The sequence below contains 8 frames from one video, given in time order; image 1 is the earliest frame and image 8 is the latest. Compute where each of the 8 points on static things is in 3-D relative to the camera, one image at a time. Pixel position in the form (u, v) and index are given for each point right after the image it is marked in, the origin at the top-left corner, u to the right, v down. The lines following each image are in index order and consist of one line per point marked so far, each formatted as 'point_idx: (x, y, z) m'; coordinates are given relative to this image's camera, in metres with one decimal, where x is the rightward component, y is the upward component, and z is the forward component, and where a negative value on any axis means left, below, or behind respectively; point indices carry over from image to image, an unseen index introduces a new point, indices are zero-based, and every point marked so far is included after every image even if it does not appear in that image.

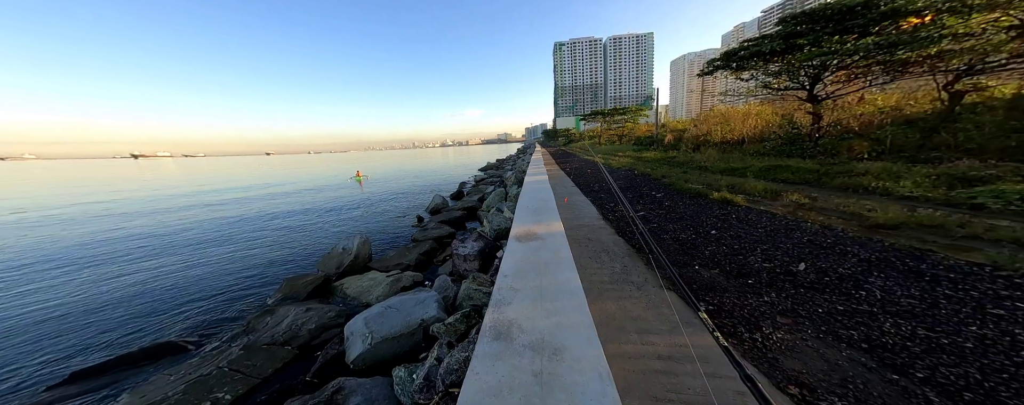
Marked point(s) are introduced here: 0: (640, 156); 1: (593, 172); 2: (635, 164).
0: (+7.9, +2.8, +16.0) m
1: (+3.9, +1.2, +12.3) m
2: (+6.5, +2.0, +13.7) m
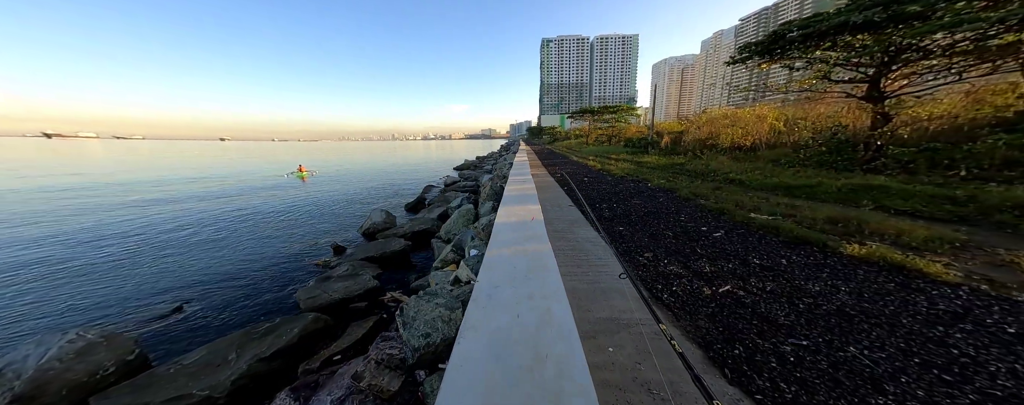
0: (+6.7, +2.2, +14.0) m
1: (+2.9, +0.7, +10.0) m
2: (+5.4, +1.4, +11.6) m
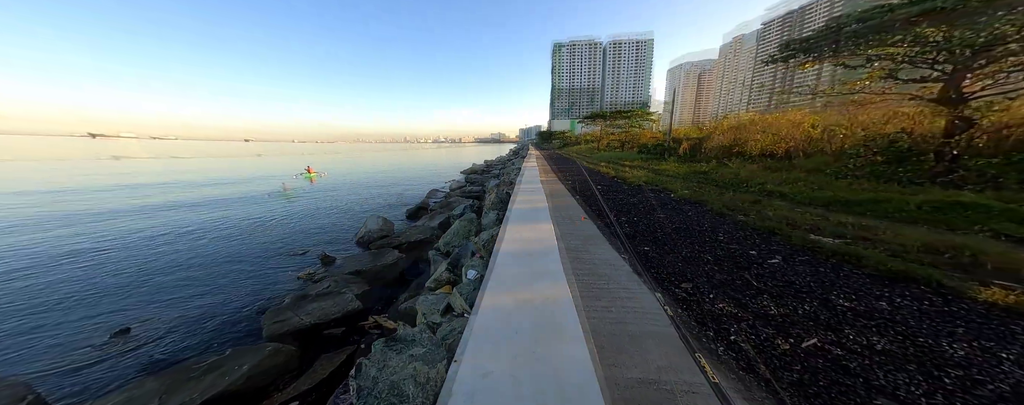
0: (+7.2, +1.7, +13.1) m
1: (+3.3, +0.4, +9.2) m
2: (+5.9, +1.0, +10.8) m
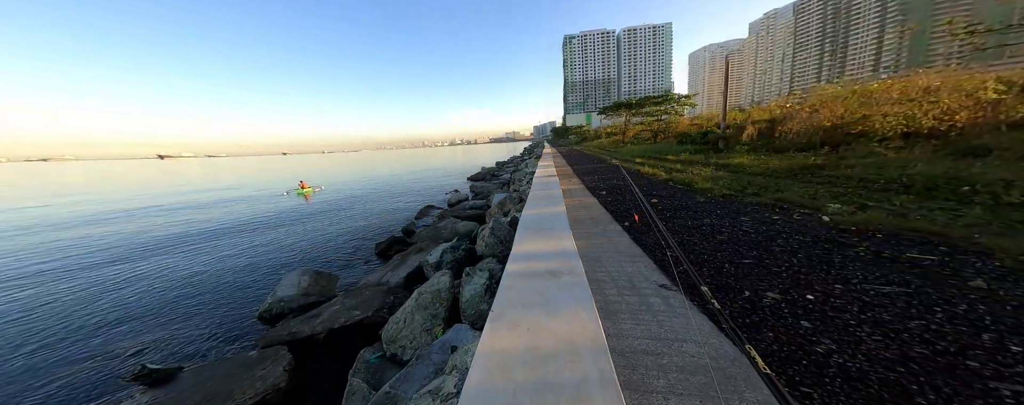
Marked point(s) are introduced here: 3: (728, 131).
0: (+7.6, +1.3, +9.5) m
1: (+3.5, -0.2, +5.9) m
2: (+6.1, +0.6, +7.2) m
3: (+13.2, +4.4, +15.8) m
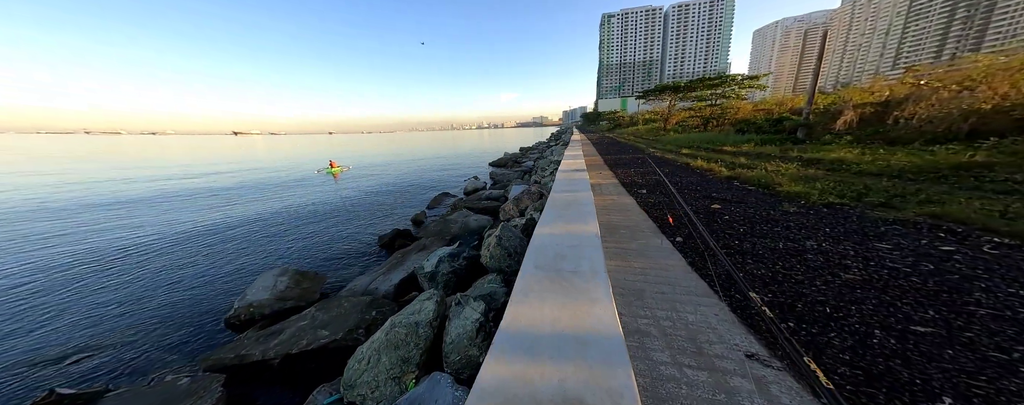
0: (+8.4, +1.1, +7.3) m
1: (+3.8, -0.3, +4.3) m
2: (+6.6, +0.4, +5.3) m
3: (+14.8, +4.3, +12.8) m
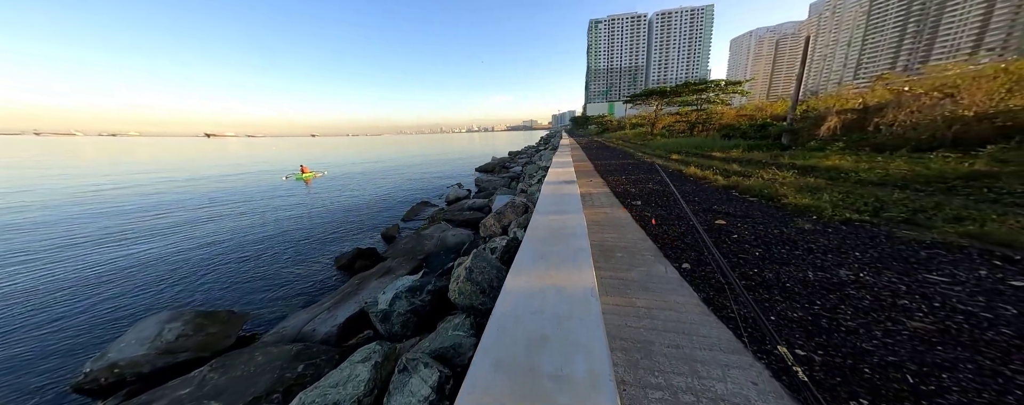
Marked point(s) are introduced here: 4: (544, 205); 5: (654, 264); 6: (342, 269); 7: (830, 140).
0: (+7.9, +0.9, +7.0) m
1: (+3.4, -0.6, +3.7) m
2: (+6.2, +0.1, +4.9) m
3: (+14.0, +4.0, +12.8) m
4: (+0.5, -0.1, +4.0) m
5: (+2.0, -0.9, +3.5) m
6: (-3.7, -1.4, +5.5) m
7: (+13.6, +2.7, +10.8) m
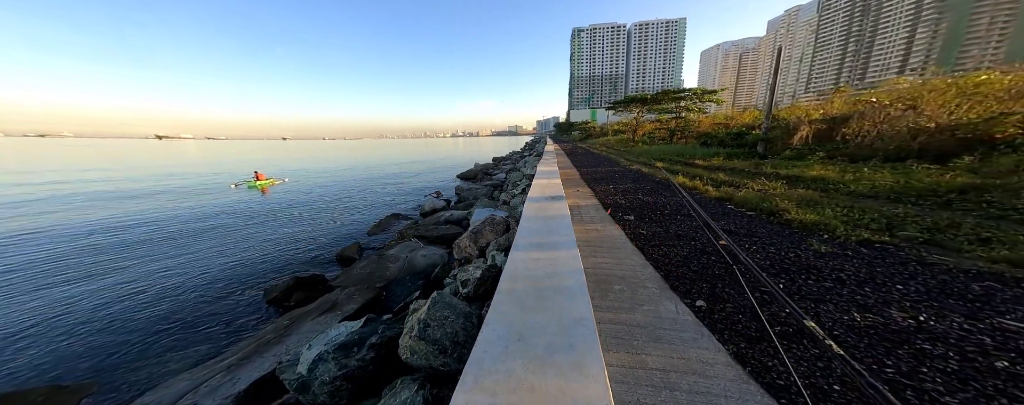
0: (+7.3, +0.6, +6.8) m
1: (+3.2, -0.8, +3.2) m
2: (+5.8, -0.1, +4.6) m
3: (+13.0, +3.6, +13.1) m
4: (+0.2, -0.4, +3.3) m
5: (+1.8, -1.1, +2.9) m
6: (-4.1, -1.8, +4.5) m
7: (+12.7, +2.3, +11.1) m
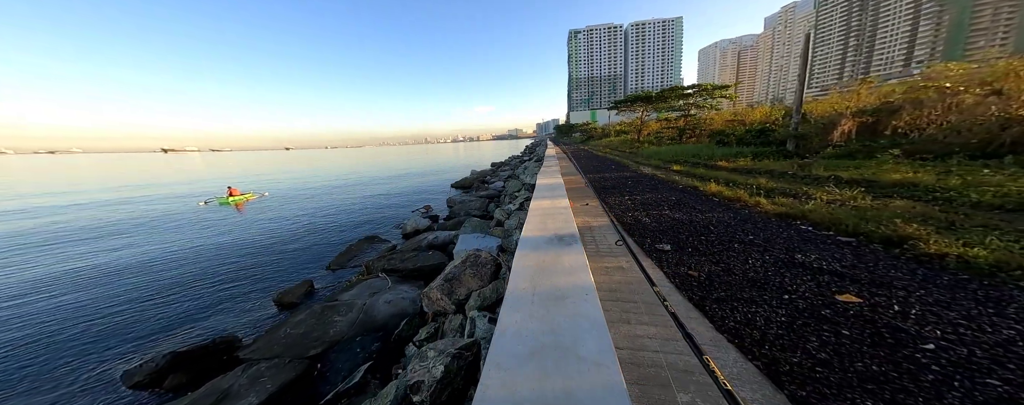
0: (+7.2, +0.3, +5.3) m
1: (+3.0, -1.1, +1.7) m
2: (+5.7, -0.4, +3.0) m
3: (+12.8, +3.4, +11.6) m
4: (+0.1, -0.7, +1.7) m
5: (+1.7, -1.5, +1.3) m
6: (-4.2, -2.3, +2.9) m
7: (+12.6, +2.1, +9.5) m
